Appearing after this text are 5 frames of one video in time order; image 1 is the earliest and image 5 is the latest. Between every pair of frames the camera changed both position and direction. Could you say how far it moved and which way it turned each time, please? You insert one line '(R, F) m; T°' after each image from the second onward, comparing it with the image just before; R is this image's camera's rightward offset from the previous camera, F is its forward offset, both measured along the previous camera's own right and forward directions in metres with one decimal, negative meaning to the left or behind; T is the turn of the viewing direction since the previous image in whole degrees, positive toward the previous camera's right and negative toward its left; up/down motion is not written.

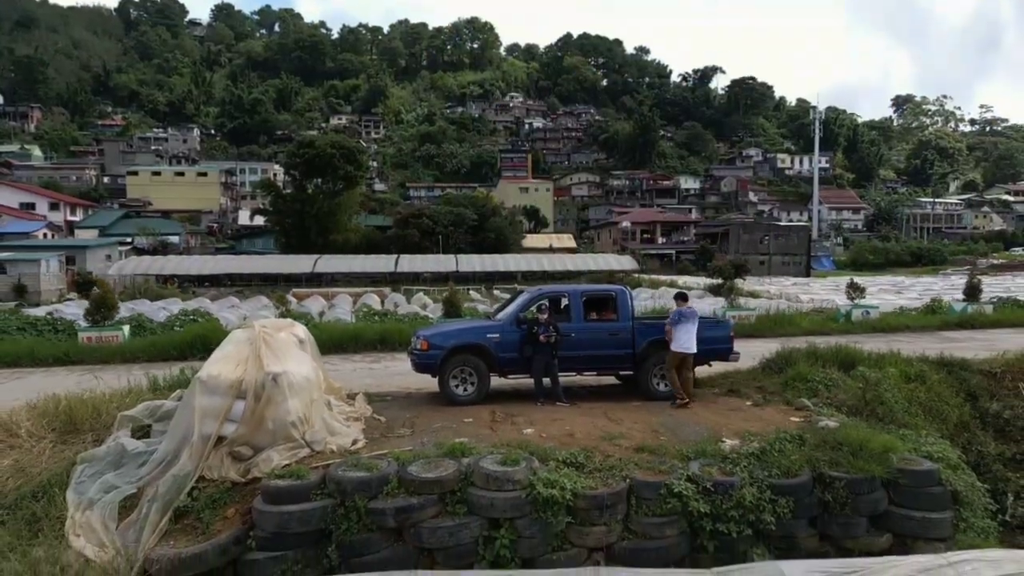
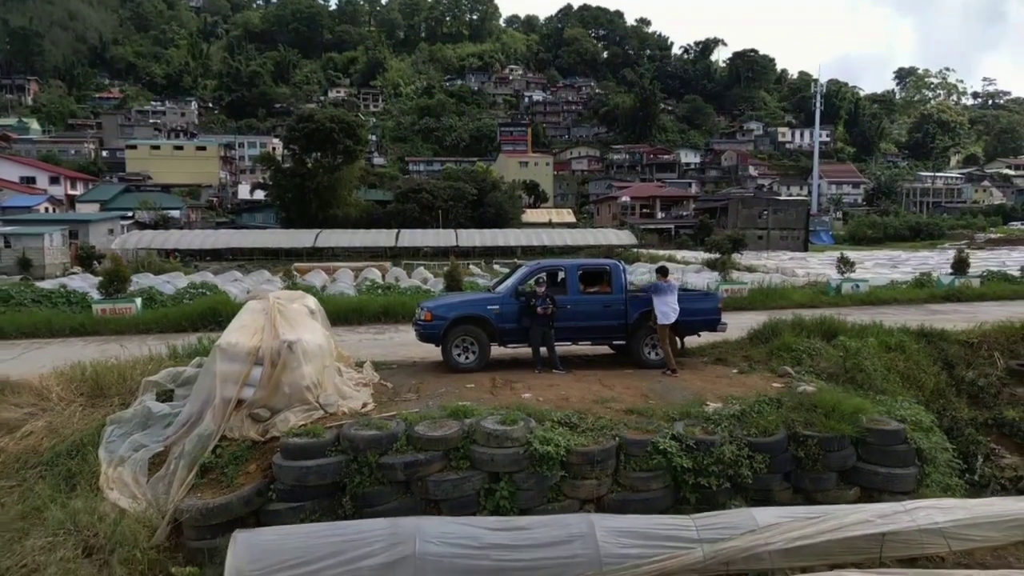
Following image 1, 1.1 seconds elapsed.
(0.0, -0.3) m; 0°
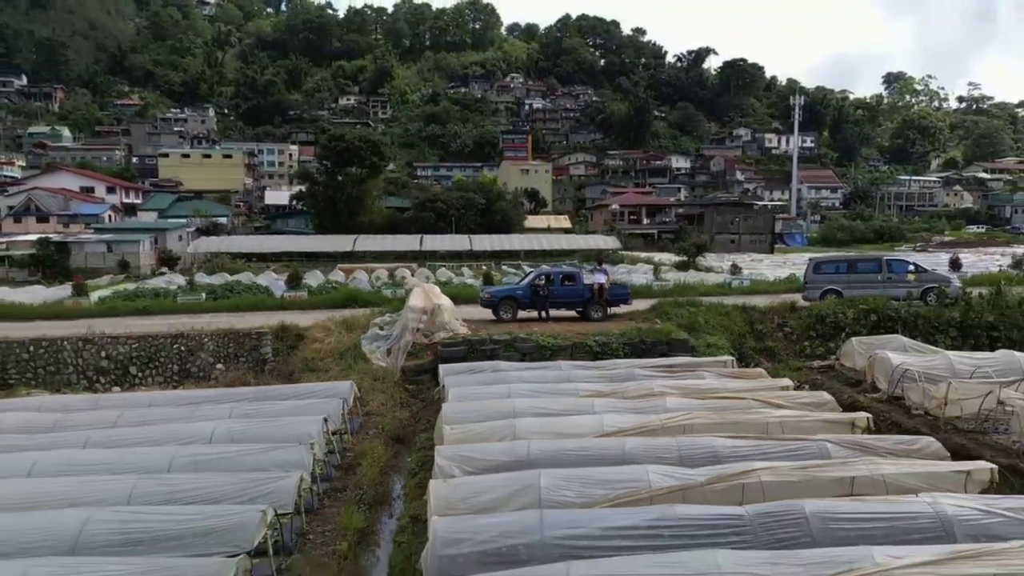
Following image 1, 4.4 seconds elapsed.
(-0.3, -6.0) m; 0°
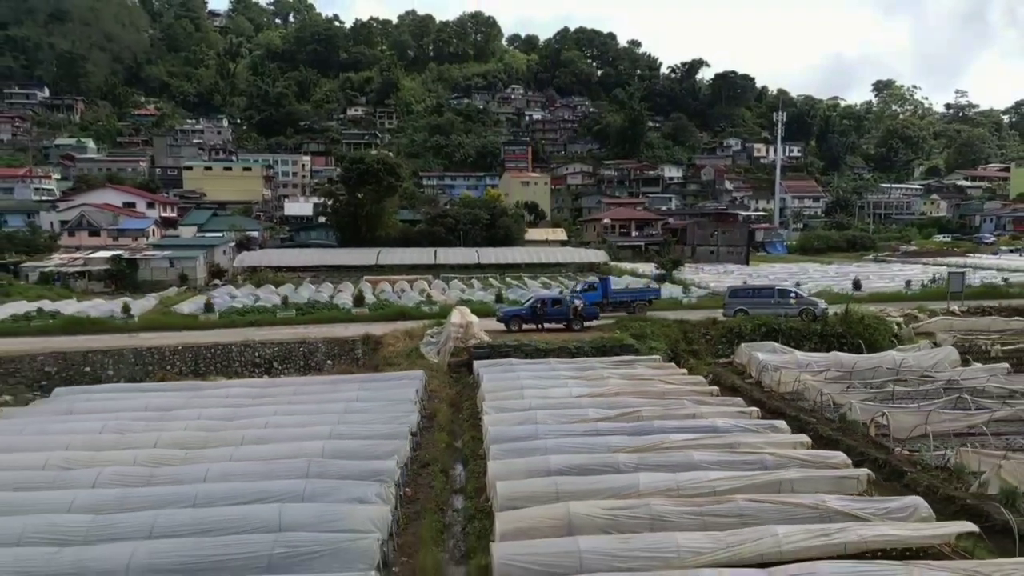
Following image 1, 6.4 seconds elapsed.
(-0.2, -5.3) m; 0°
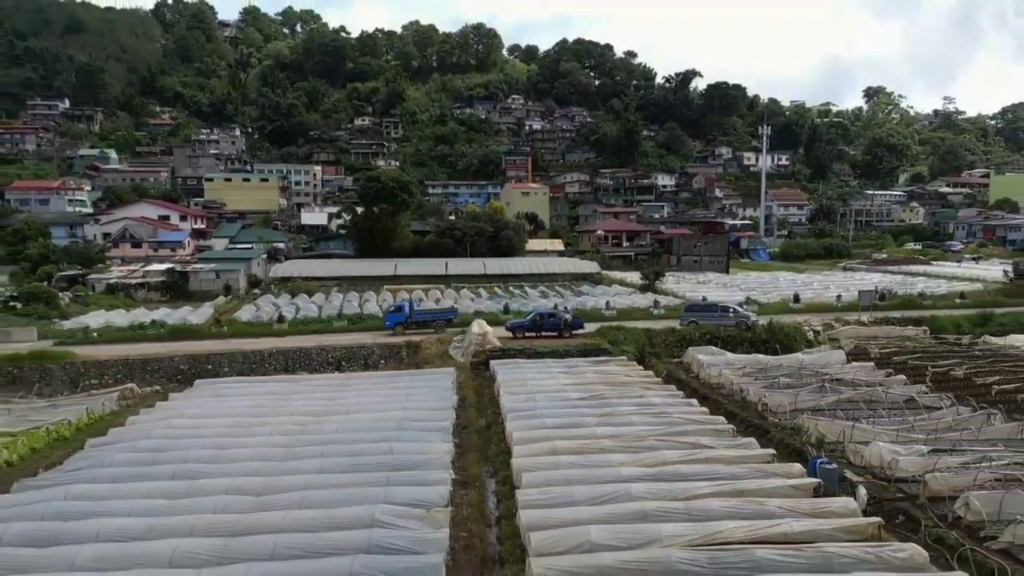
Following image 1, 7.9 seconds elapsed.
(-0.2, -5.3) m; 0°
